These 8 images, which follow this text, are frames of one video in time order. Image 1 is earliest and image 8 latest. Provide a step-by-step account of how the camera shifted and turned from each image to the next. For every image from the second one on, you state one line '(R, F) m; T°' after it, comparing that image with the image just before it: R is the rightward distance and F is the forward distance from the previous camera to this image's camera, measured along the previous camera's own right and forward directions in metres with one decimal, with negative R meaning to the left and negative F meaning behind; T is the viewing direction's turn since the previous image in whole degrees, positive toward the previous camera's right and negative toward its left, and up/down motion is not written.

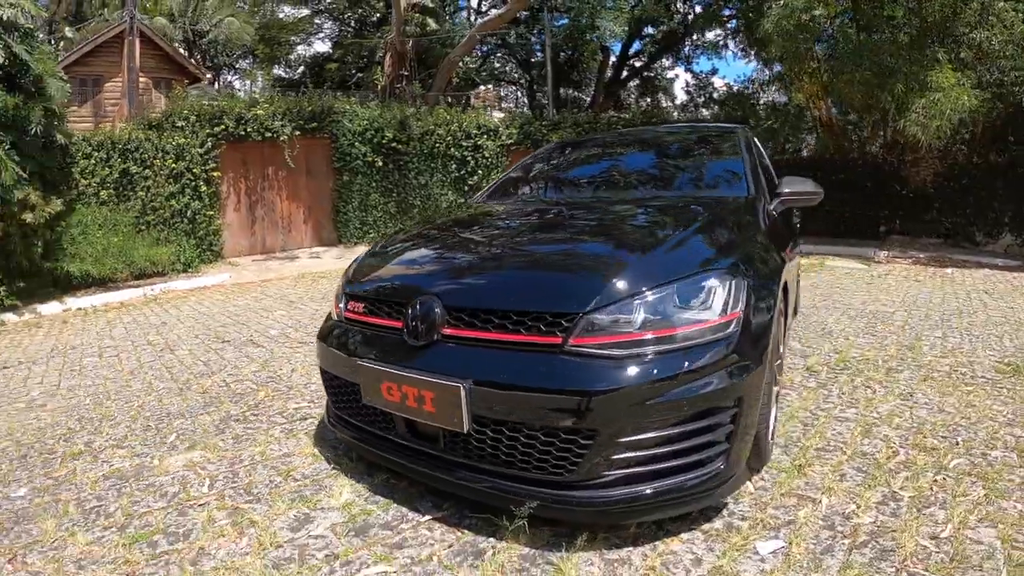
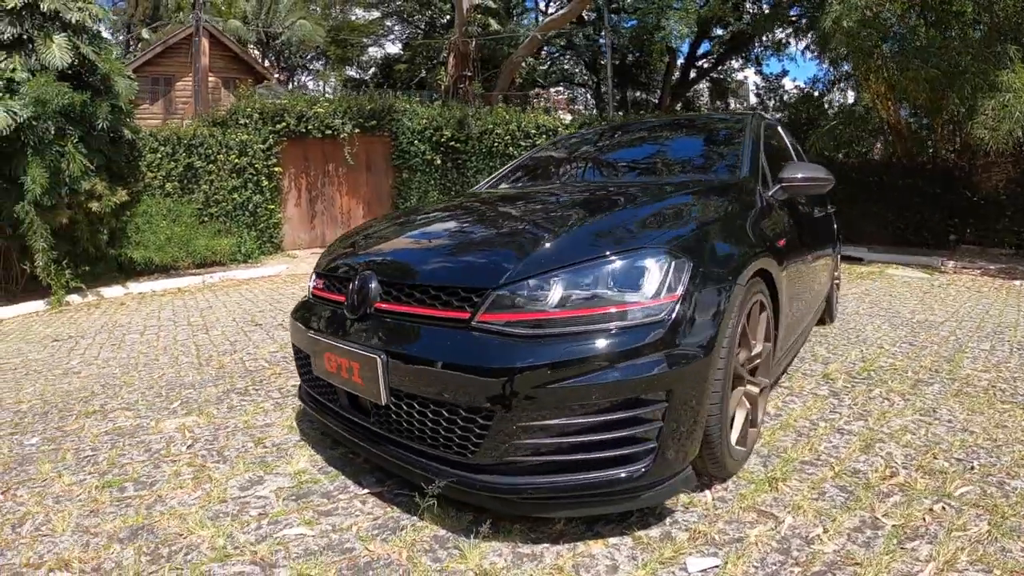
(+0.5, 0.0) m; -9°
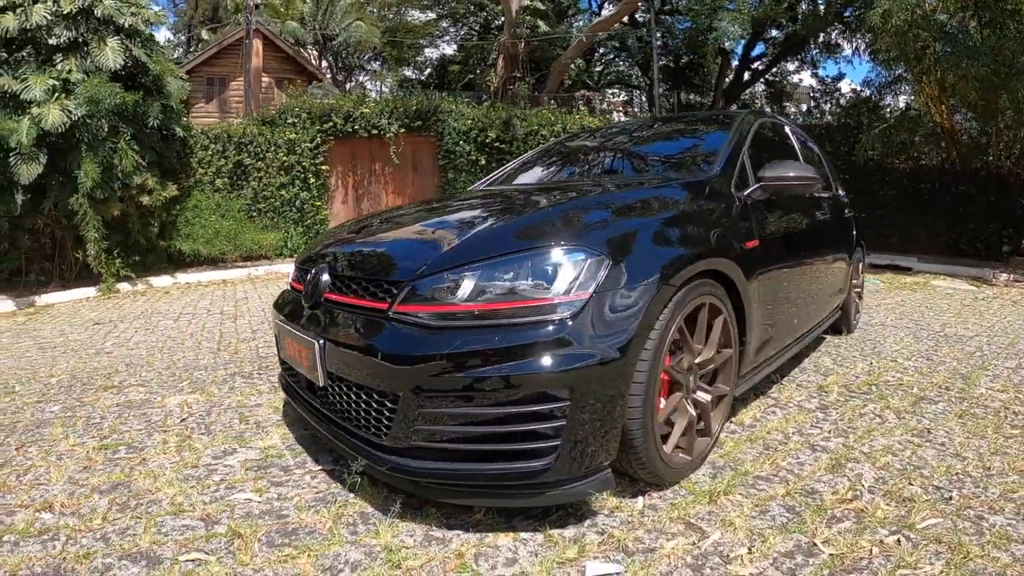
(+0.5, 0.0) m; -8°
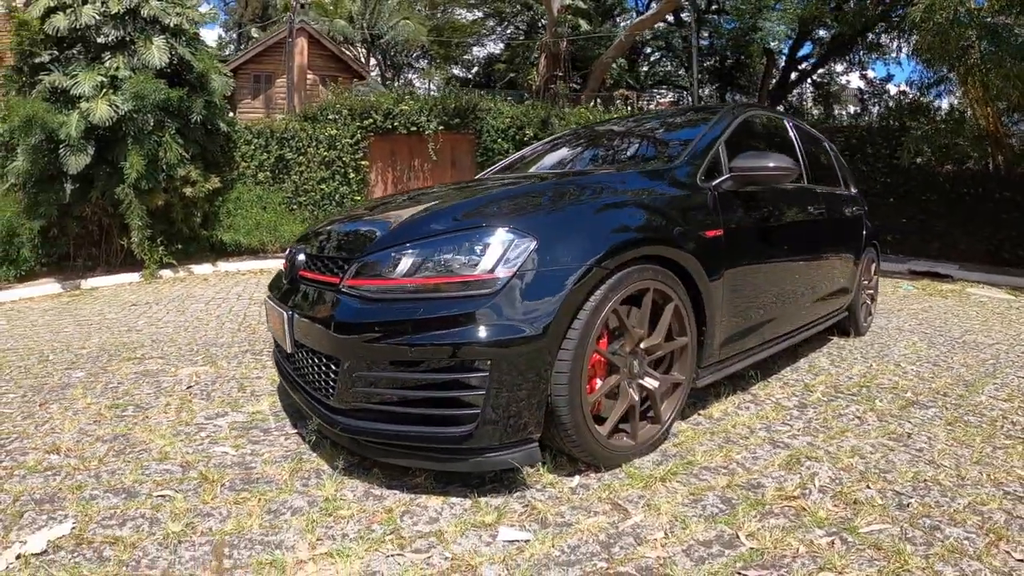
(+0.4, 0.0) m; -7°
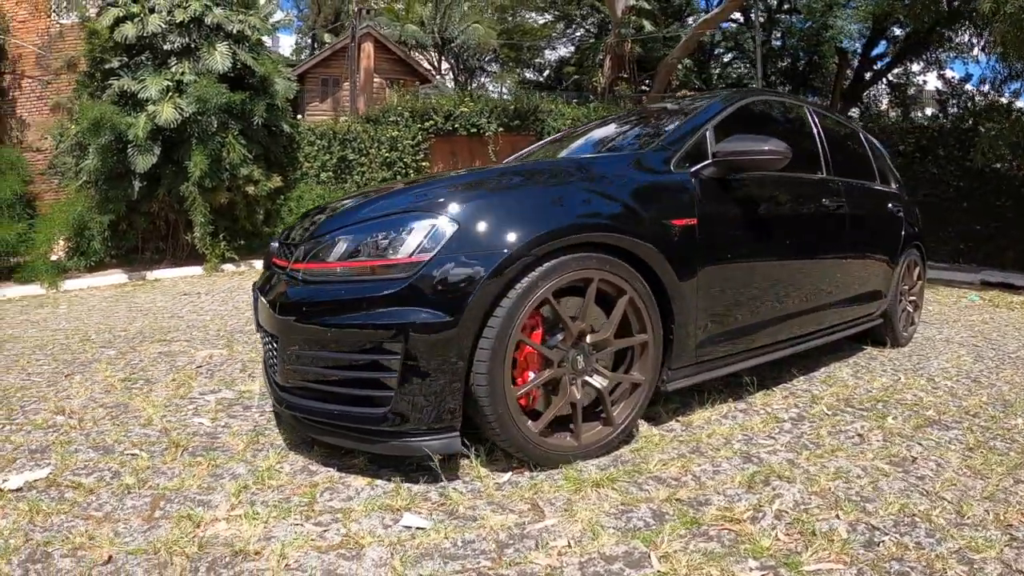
(+0.6, +0.1) m; -9°
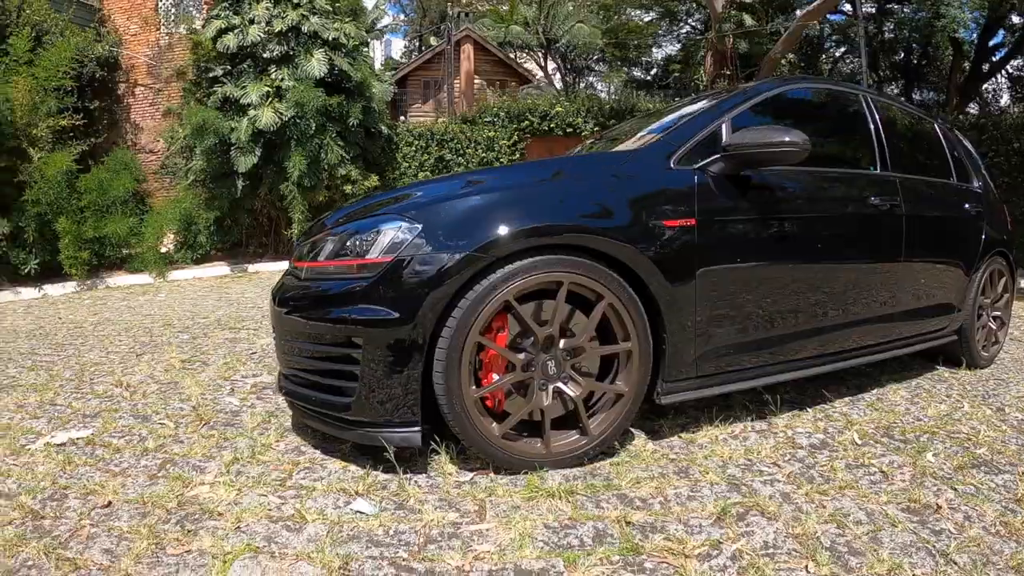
(+0.5, +0.1) m; -11°
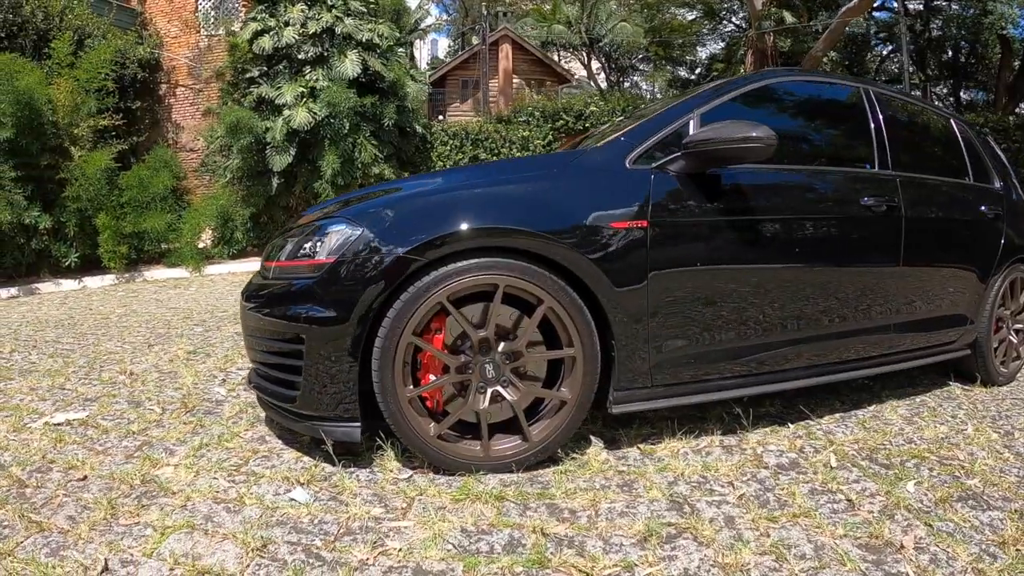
(+0.4, 0.0) m; -6°
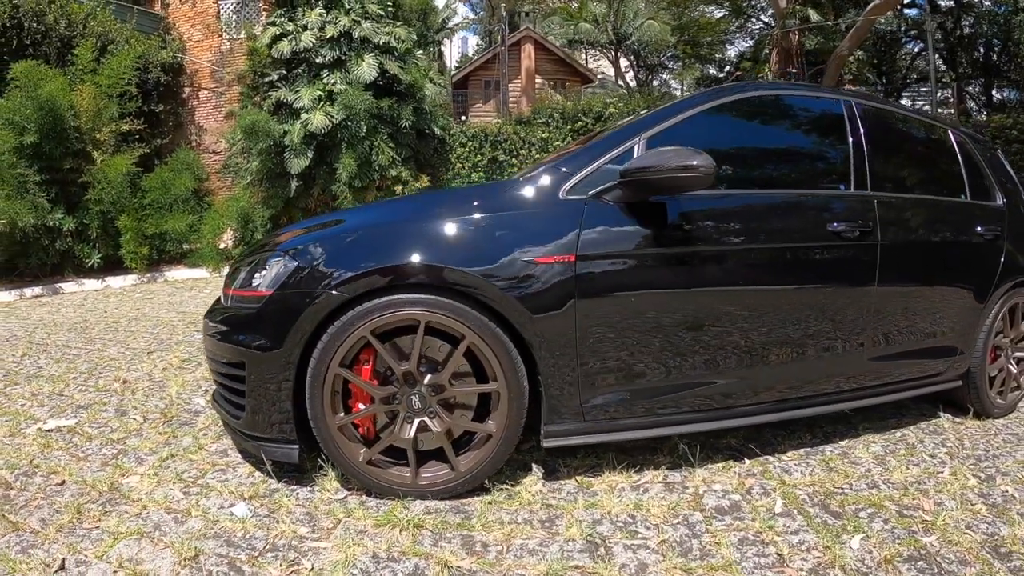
(+0.4, 0.0) m; -5°
